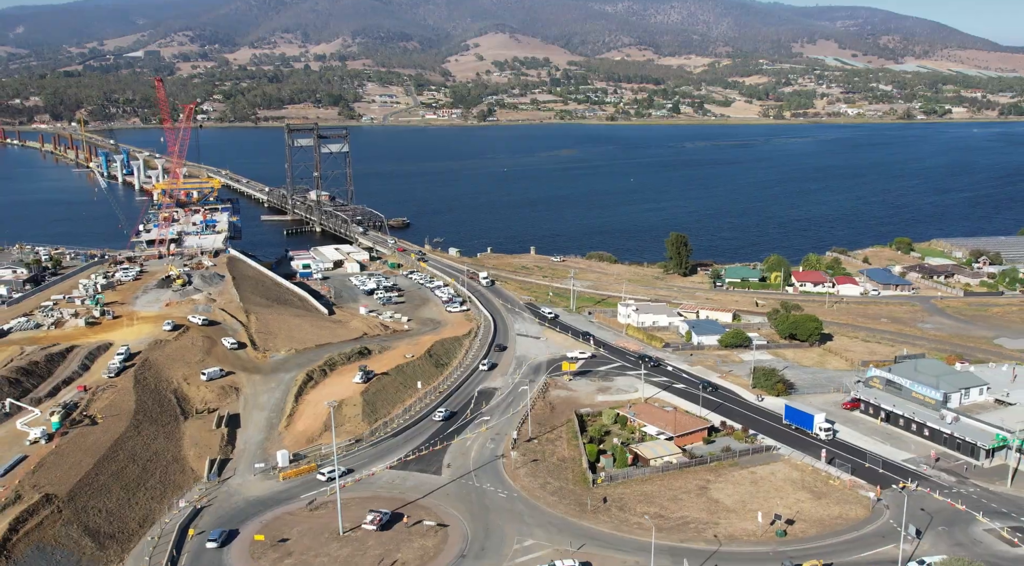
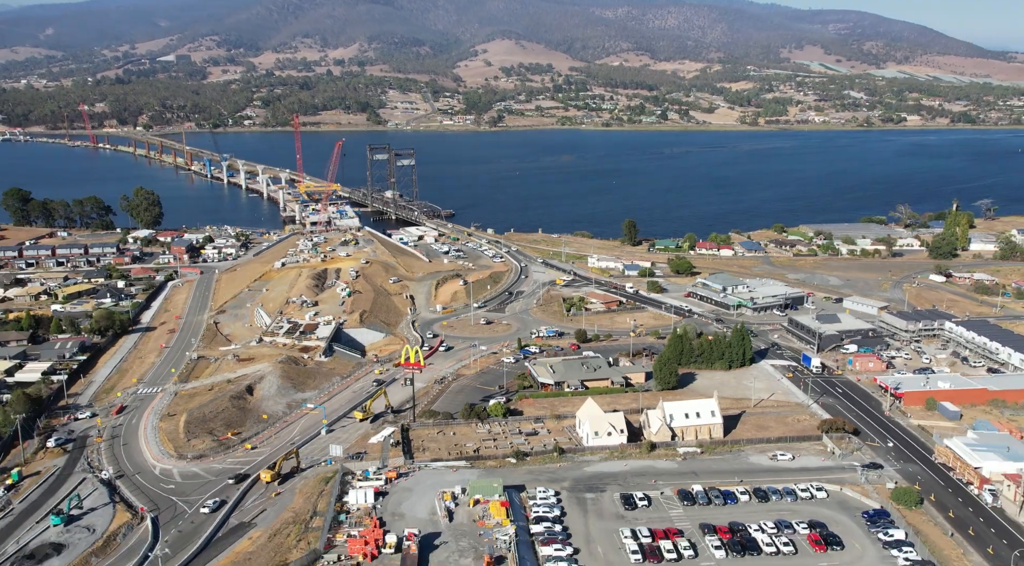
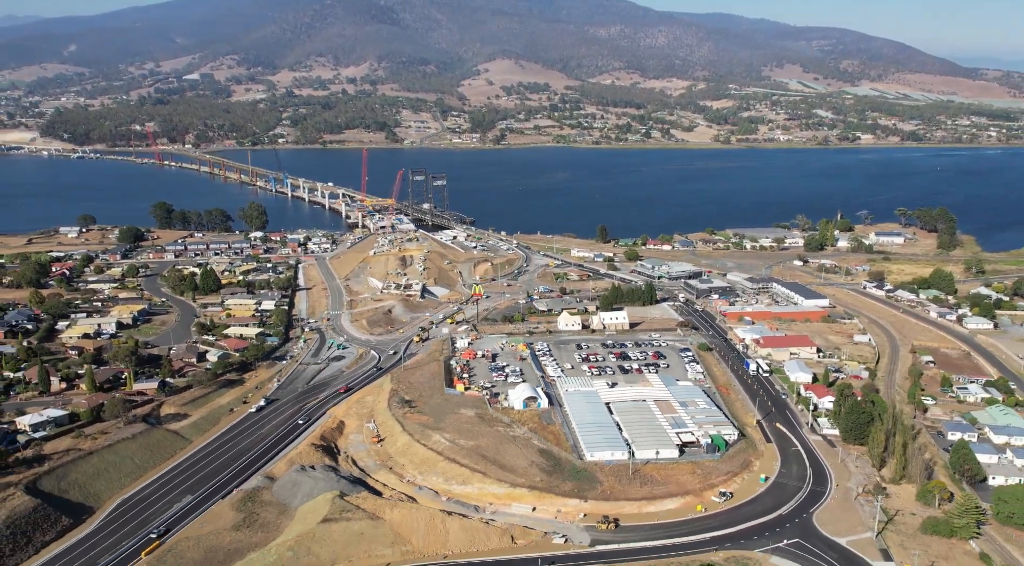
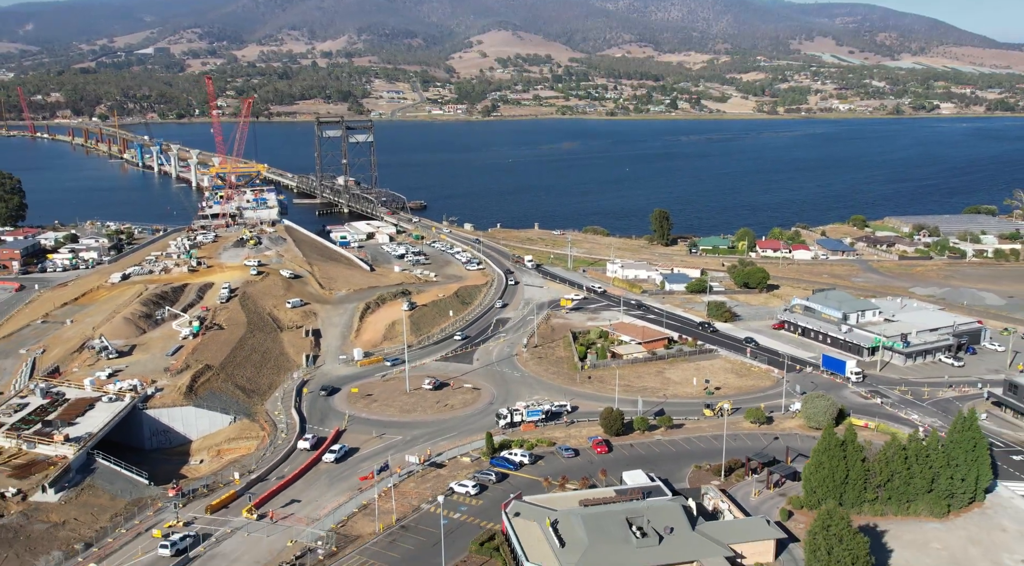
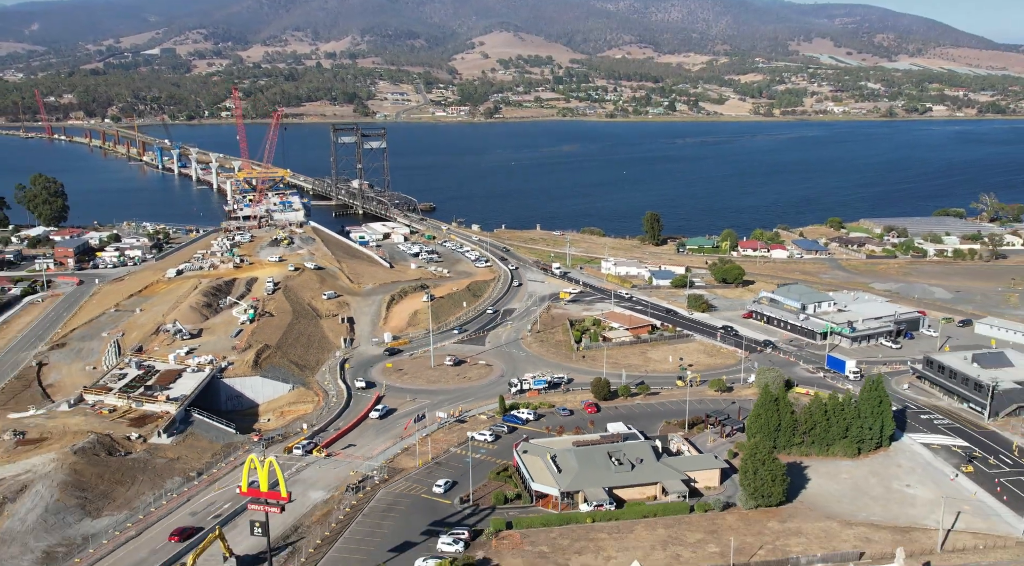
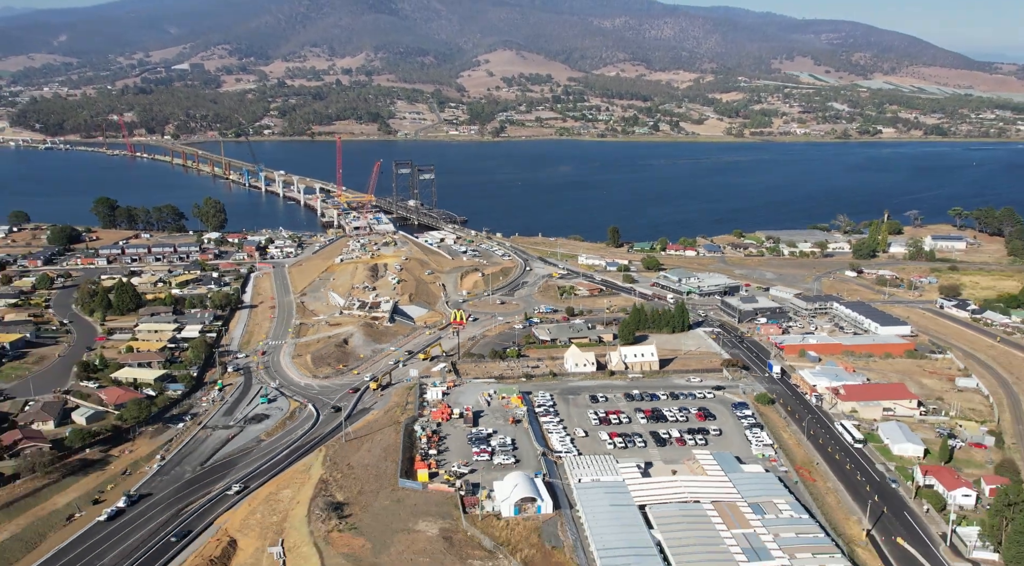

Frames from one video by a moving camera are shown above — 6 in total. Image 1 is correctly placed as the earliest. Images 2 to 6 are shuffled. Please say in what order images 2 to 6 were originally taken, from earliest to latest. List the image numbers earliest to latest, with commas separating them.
4, 5, 2, 6, 3
